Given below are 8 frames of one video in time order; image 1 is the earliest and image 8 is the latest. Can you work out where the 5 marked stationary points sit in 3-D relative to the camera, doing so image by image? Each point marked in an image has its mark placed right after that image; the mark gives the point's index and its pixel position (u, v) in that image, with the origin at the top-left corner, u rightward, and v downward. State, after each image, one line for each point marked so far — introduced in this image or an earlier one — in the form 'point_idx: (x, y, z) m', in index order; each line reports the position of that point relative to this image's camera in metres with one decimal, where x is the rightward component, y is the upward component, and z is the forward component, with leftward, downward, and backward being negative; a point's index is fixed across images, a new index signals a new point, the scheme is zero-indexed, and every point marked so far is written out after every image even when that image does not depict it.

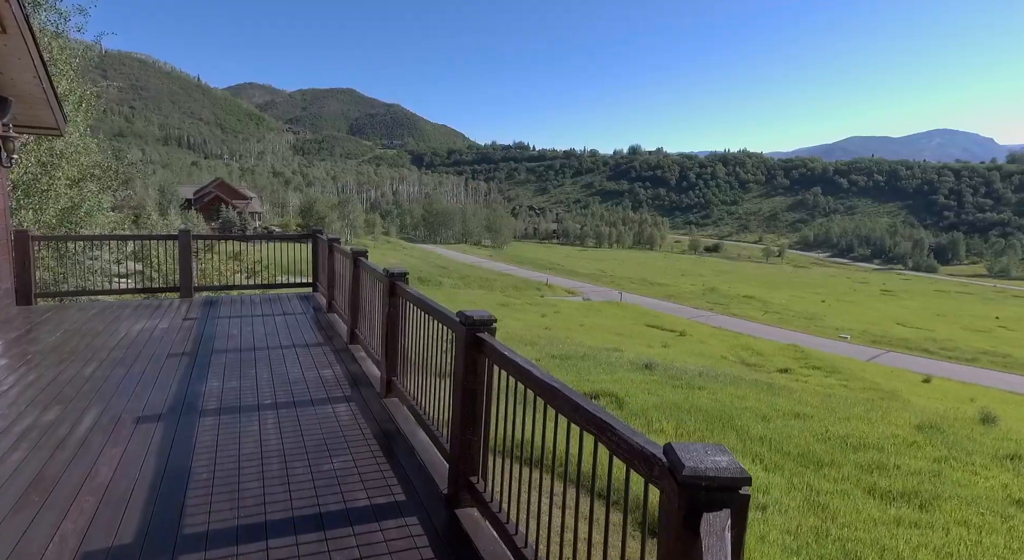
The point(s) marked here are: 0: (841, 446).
0: (+5.8, -2.9, +10.5) m
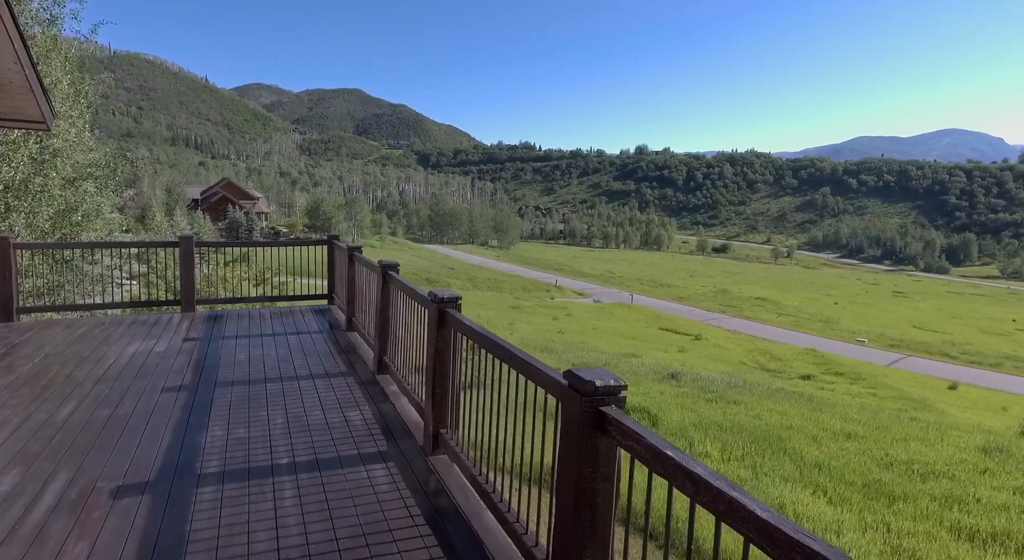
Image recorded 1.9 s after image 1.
0: (+6.2, -3.0, +9.7) m
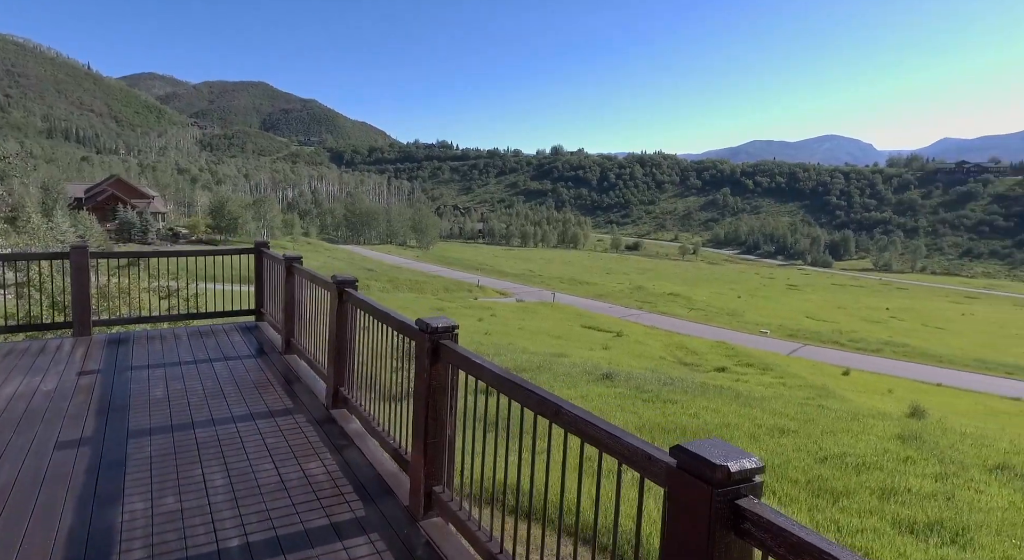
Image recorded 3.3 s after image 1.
0: (+5.3, -3.0, +10.0) m
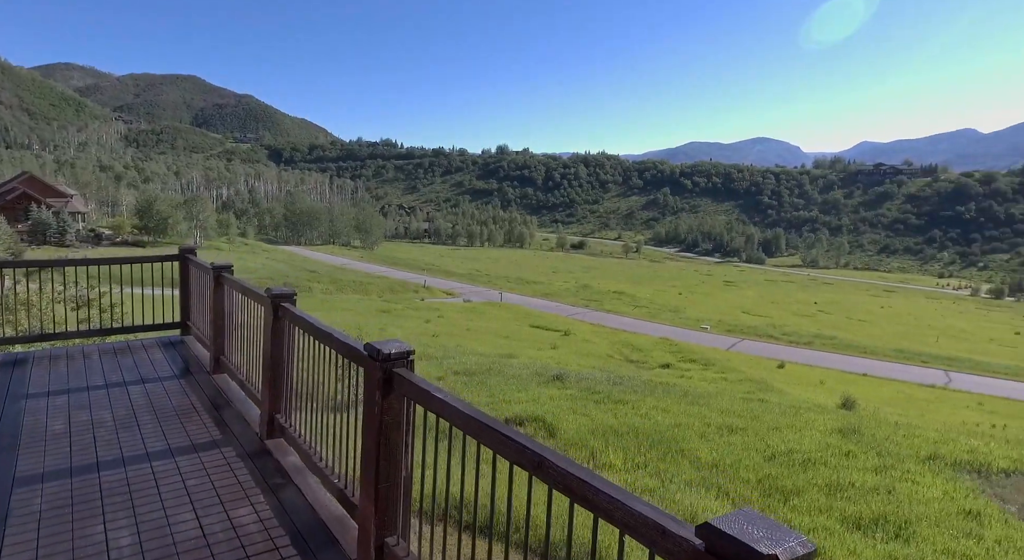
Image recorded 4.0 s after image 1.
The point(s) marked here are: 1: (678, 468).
0: (+4.6, -3.0, +10.1) m
1: (+2.5, -2.8, +9.2) m
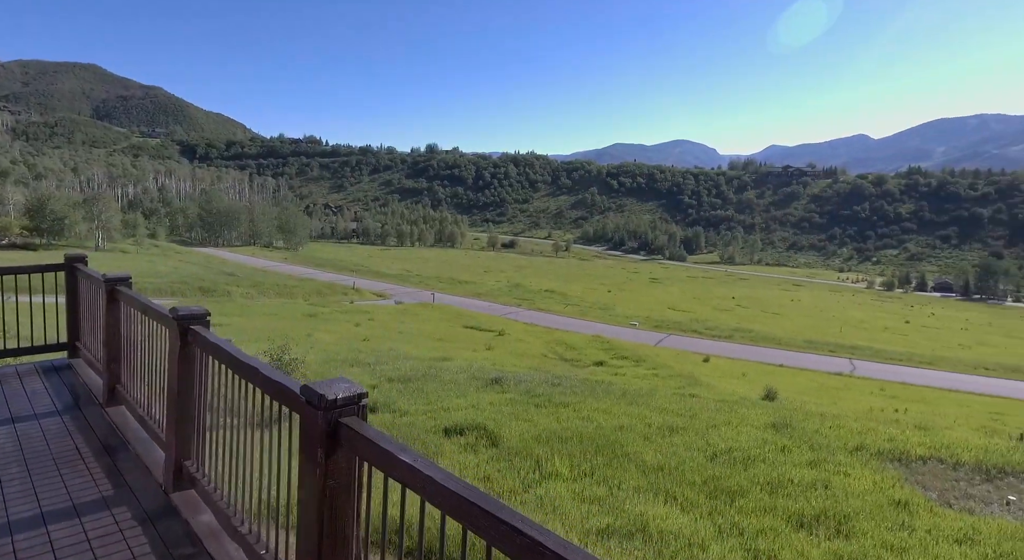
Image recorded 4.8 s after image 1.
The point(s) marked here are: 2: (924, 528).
0: (+3.6, -3.0, +10.2) m
1: (+1.6, -2.8, +9.0) m
2: (+5.8, -3.5, +8.8) m
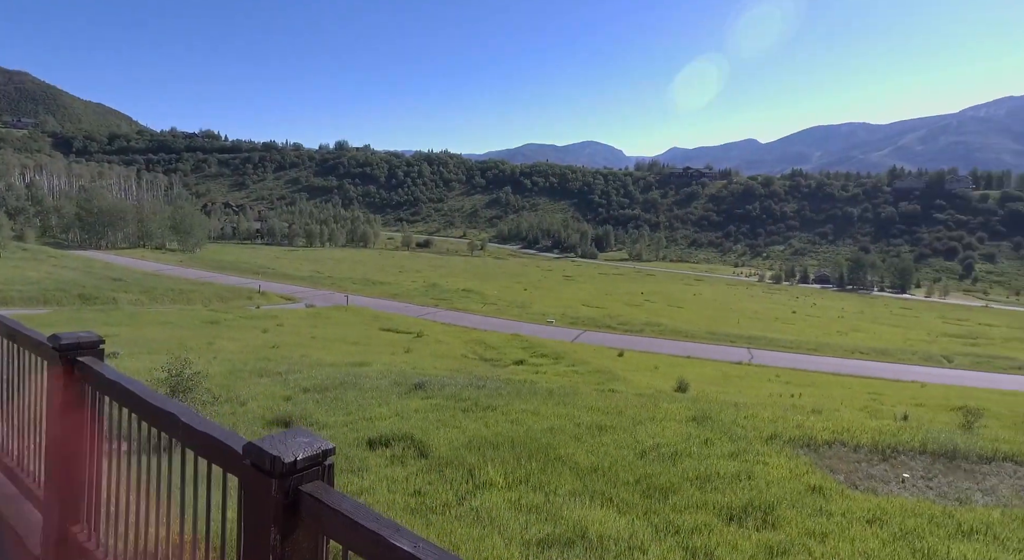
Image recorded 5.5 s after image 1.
0: (+2.5, -2.9, +10.3) m
1: (+0.7, -2.8, +8.8) m
2: (+4.9, -3.4, +9.2) m
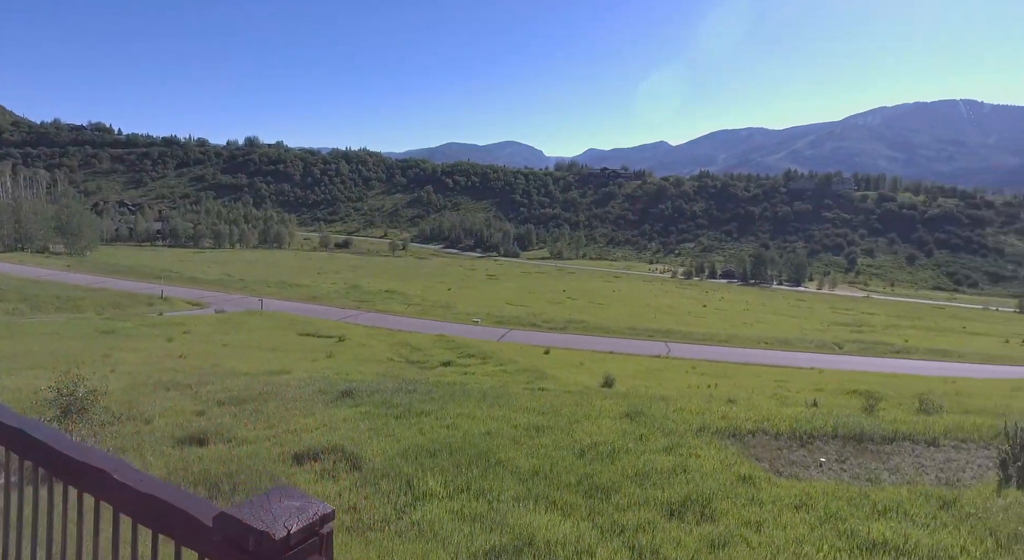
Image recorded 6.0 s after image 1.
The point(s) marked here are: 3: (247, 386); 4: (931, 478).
0: (+1.5, -2.9, +10.3) m
1: (-0.2, -2.8, +8.6) m
2: (+4.0, -3.4, +9.5) m
3: (-7.5, -3.0, +17.8) m
4: (+7.8, -3.7, +11.6) m
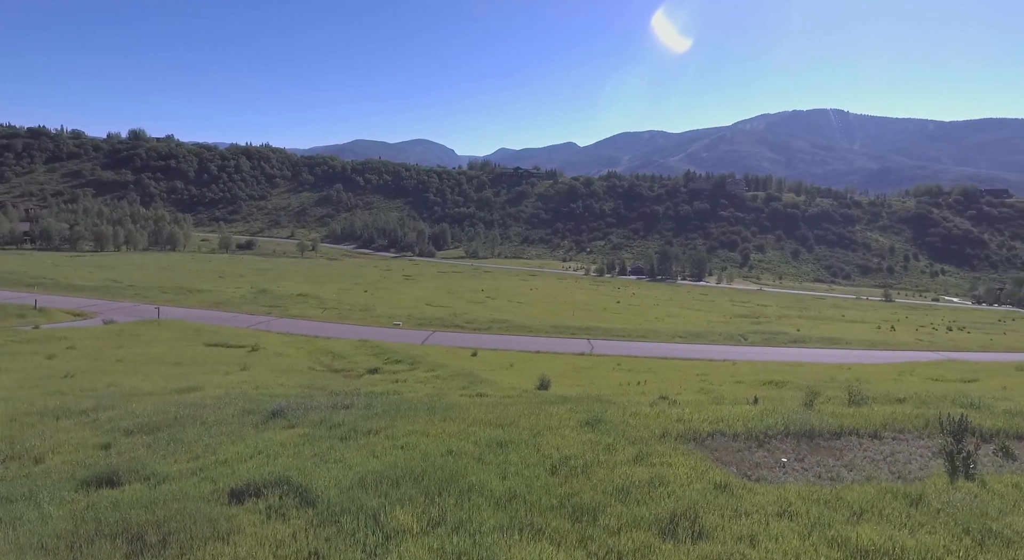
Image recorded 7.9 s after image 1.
0: (+1.0, -3.0, +9.7) m
1: (-0.4, -2.9, +7.8) m
2: (+3.6, -3.4, +9.2) m
3: (-8.9, -3.2, +15.9) m
4: (+7.1, -3.7, +11.9) m
